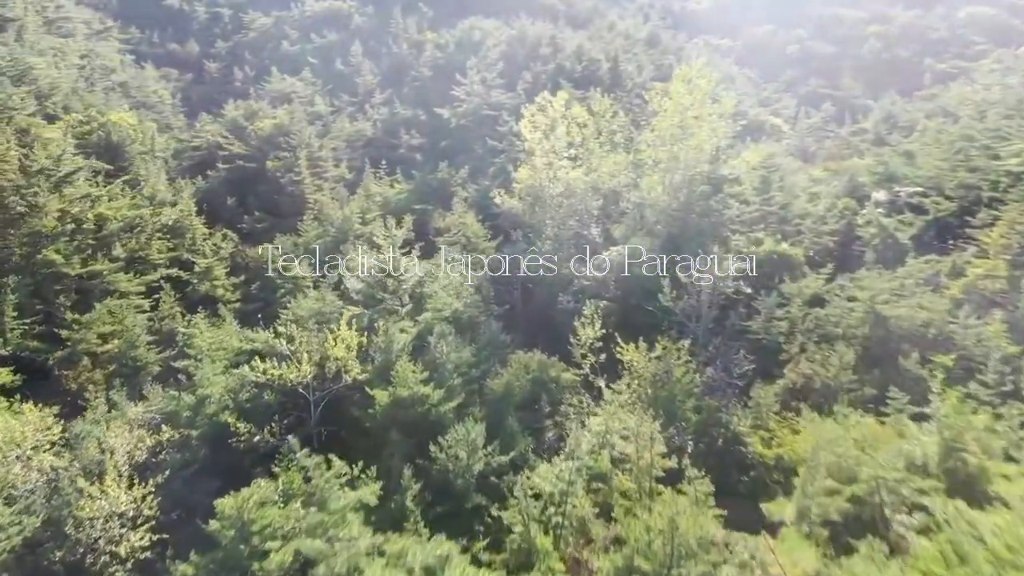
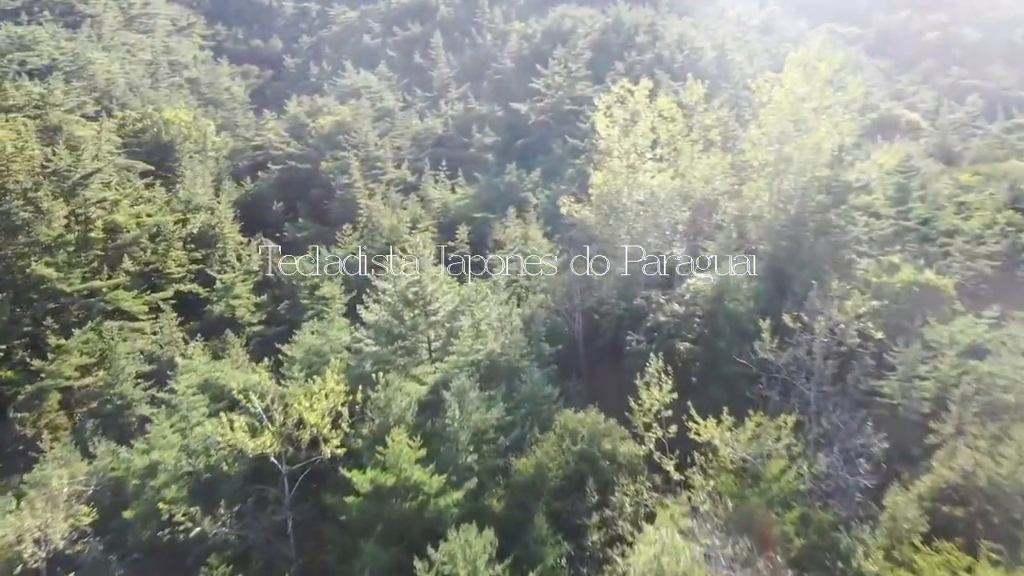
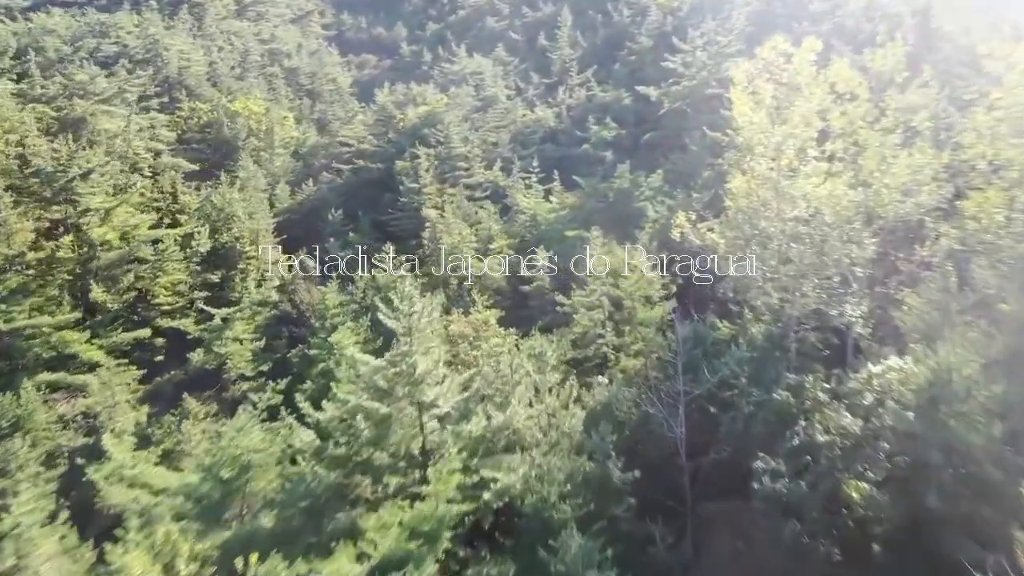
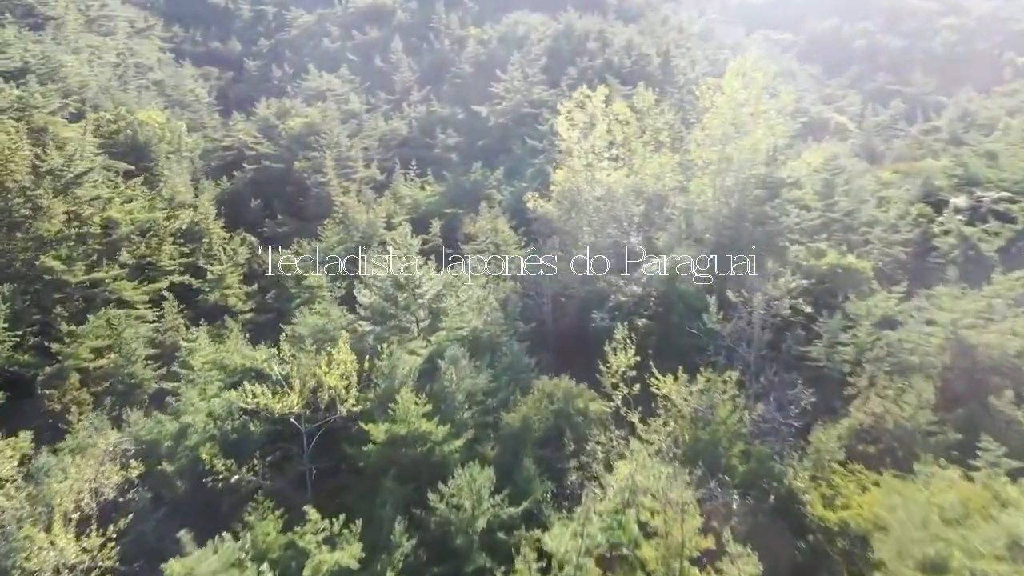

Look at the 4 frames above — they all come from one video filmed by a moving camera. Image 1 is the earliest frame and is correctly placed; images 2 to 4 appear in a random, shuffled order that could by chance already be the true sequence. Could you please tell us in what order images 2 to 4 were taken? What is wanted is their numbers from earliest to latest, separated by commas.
4, 2, 3
